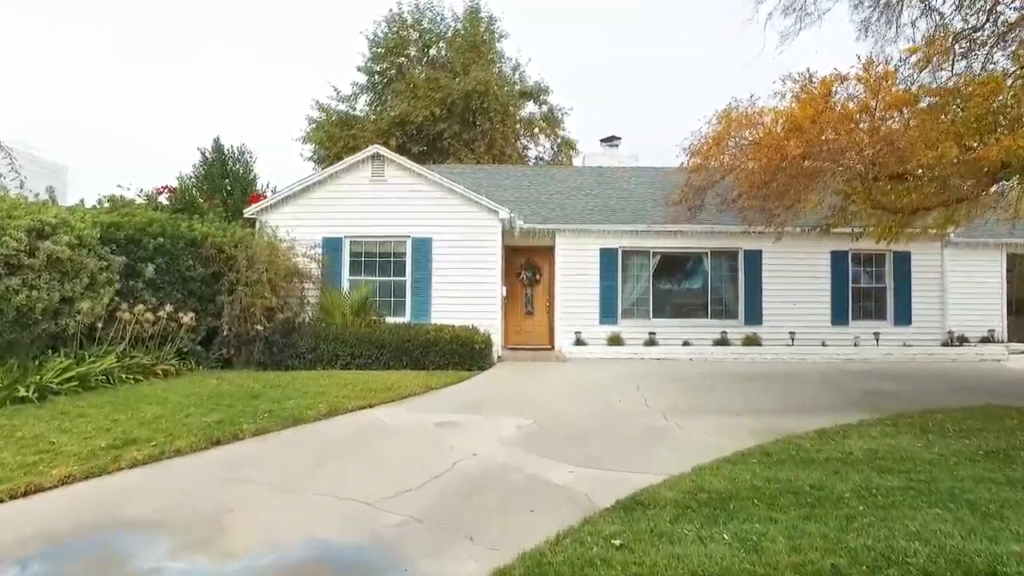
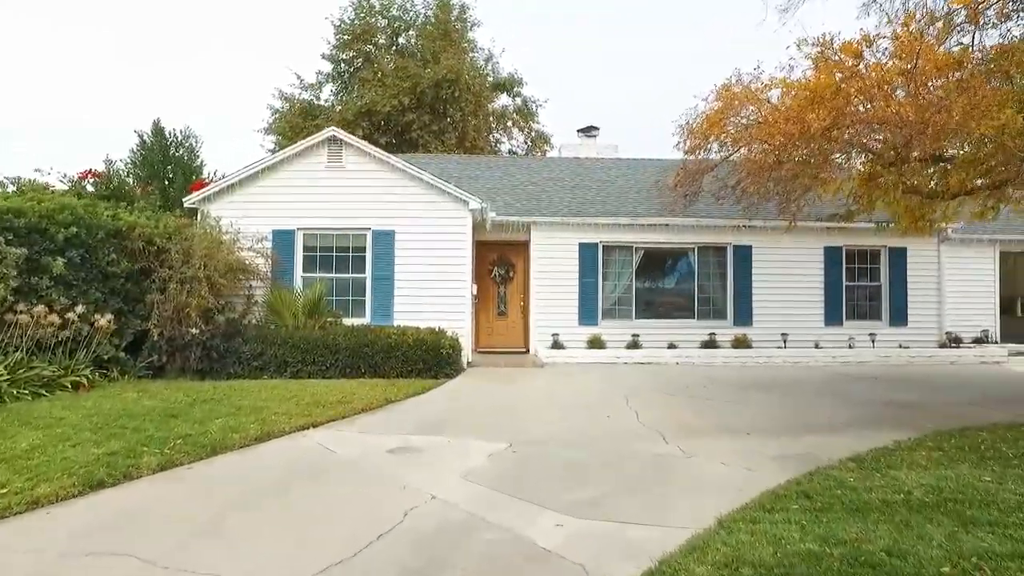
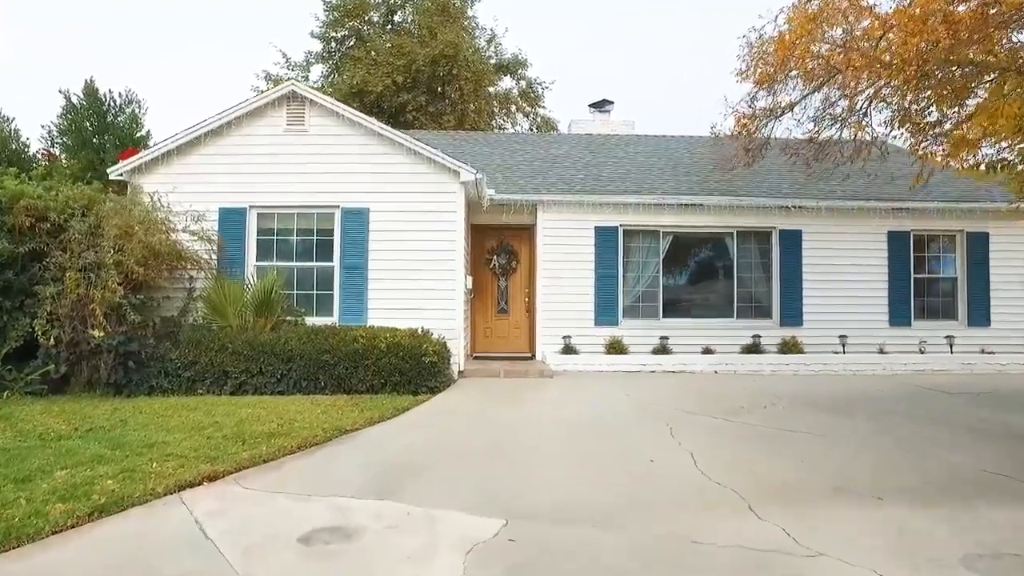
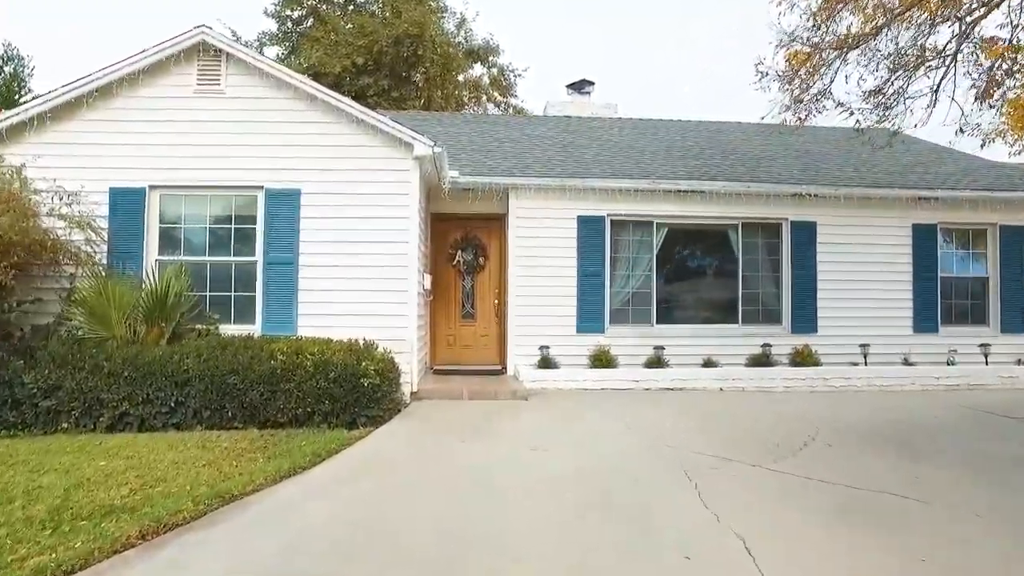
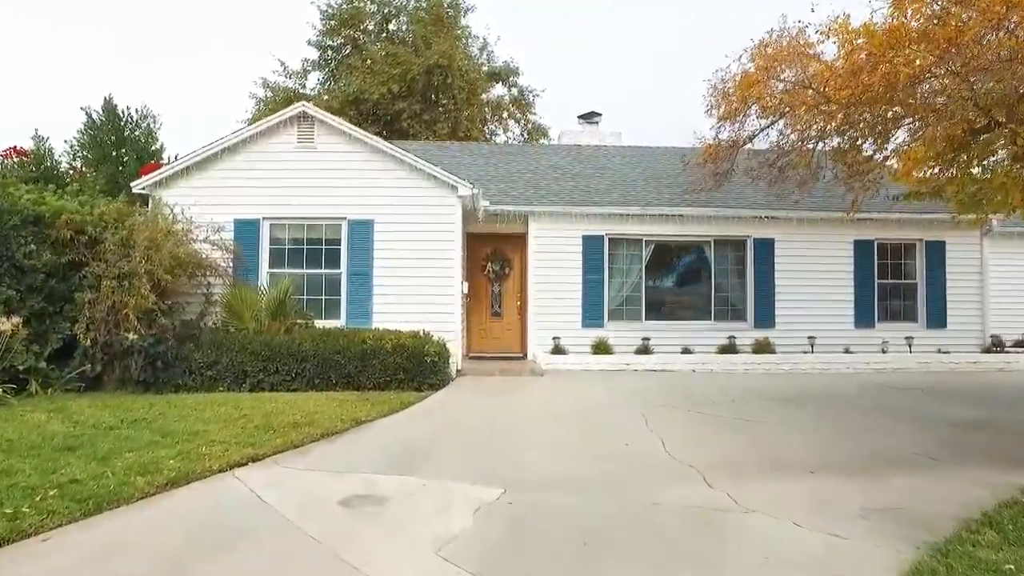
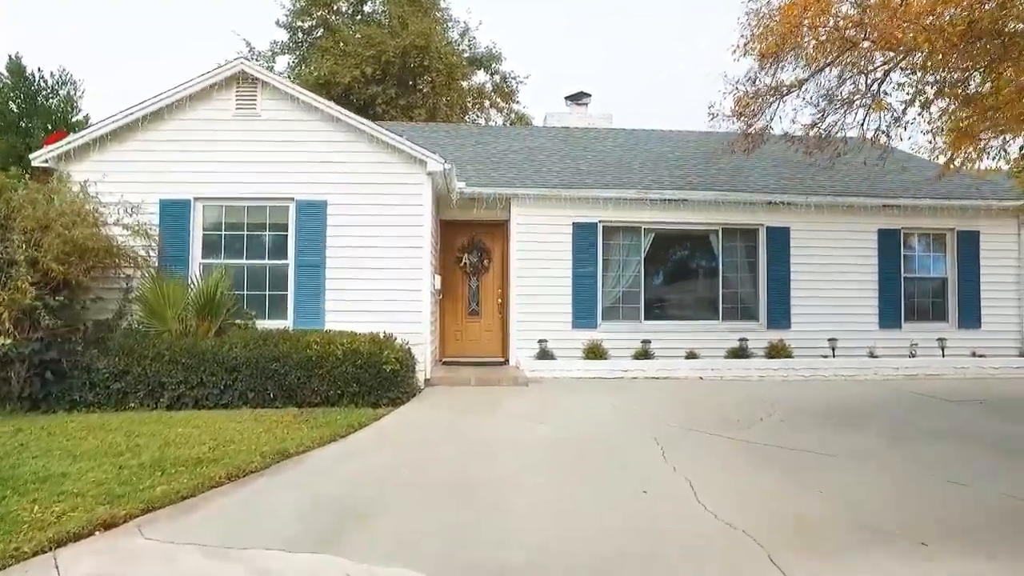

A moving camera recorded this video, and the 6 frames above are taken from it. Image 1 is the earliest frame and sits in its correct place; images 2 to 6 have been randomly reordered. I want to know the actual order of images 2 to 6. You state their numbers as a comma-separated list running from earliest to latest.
2, 5, 3, 6, 4
